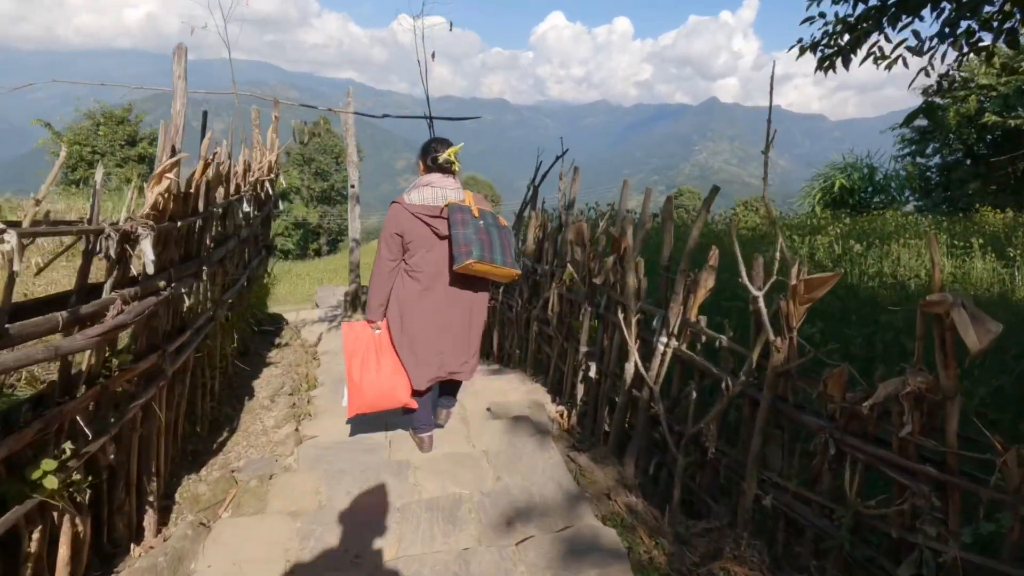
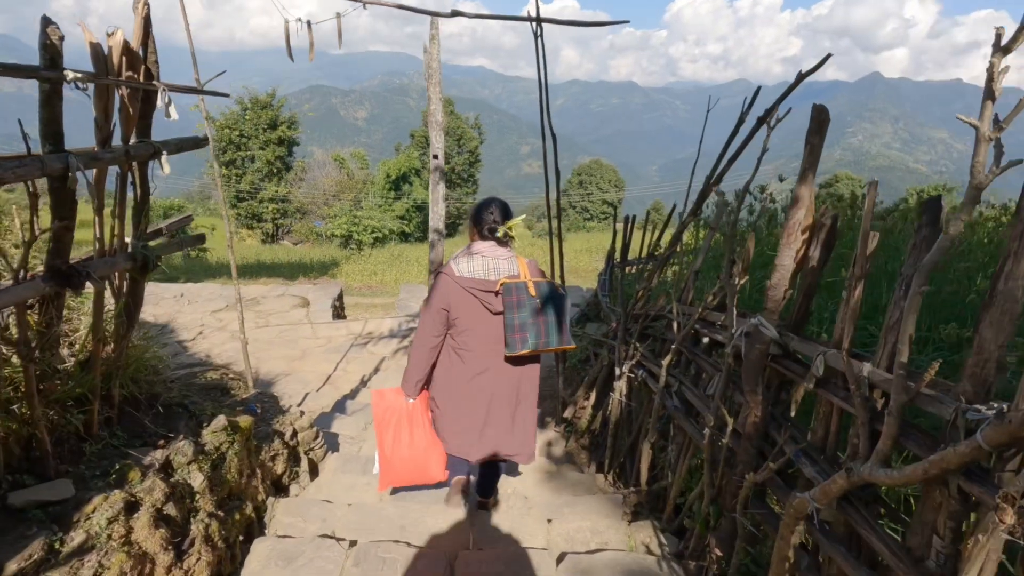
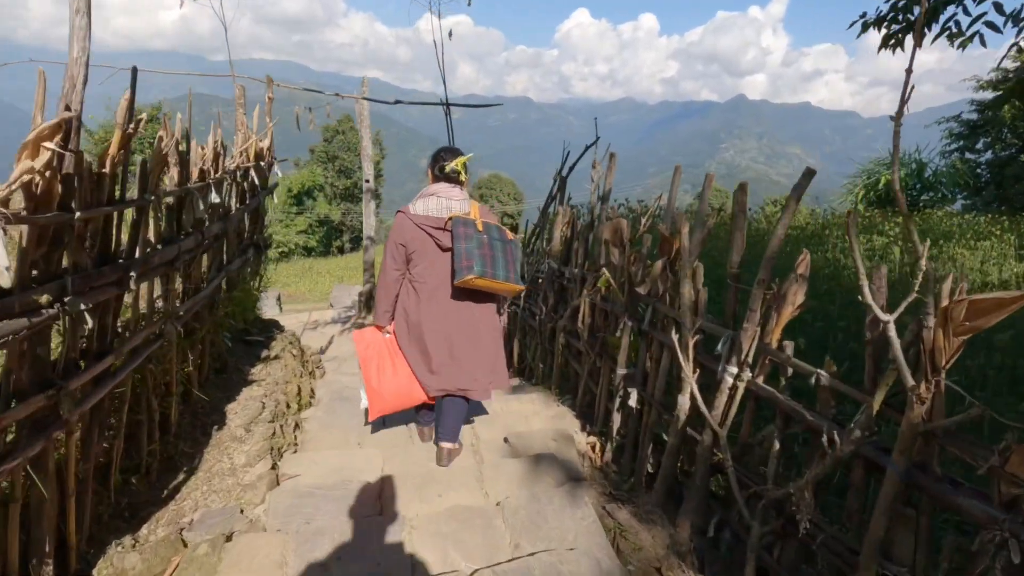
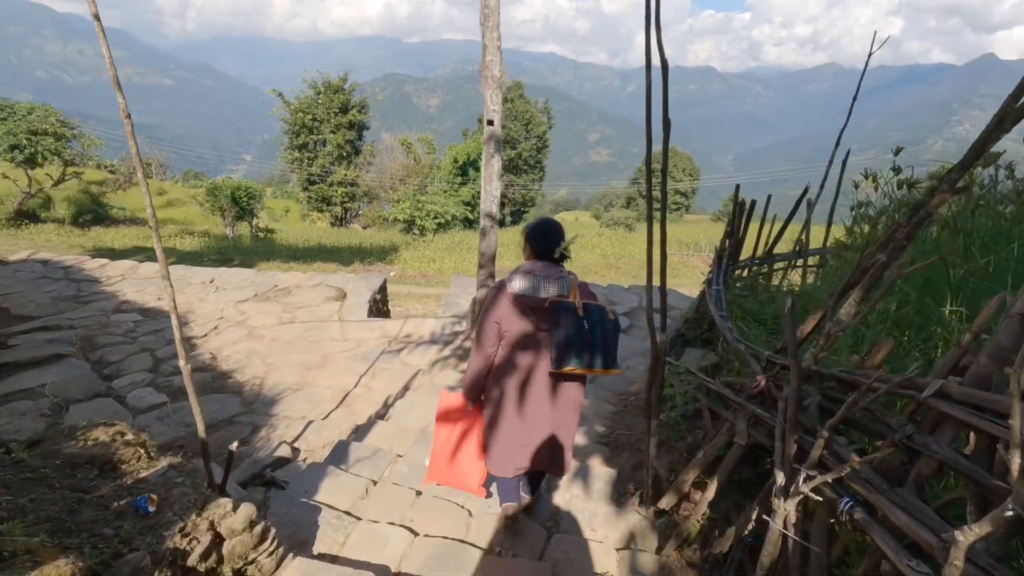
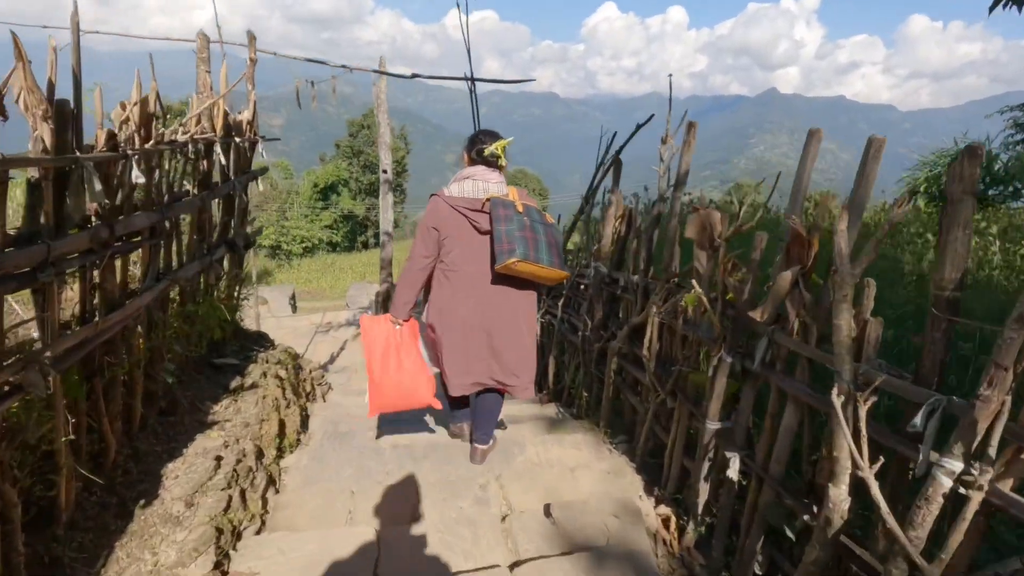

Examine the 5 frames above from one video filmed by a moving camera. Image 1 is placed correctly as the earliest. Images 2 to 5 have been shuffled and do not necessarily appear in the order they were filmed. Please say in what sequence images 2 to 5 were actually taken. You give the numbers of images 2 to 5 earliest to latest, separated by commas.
3, 5, 2, 4
